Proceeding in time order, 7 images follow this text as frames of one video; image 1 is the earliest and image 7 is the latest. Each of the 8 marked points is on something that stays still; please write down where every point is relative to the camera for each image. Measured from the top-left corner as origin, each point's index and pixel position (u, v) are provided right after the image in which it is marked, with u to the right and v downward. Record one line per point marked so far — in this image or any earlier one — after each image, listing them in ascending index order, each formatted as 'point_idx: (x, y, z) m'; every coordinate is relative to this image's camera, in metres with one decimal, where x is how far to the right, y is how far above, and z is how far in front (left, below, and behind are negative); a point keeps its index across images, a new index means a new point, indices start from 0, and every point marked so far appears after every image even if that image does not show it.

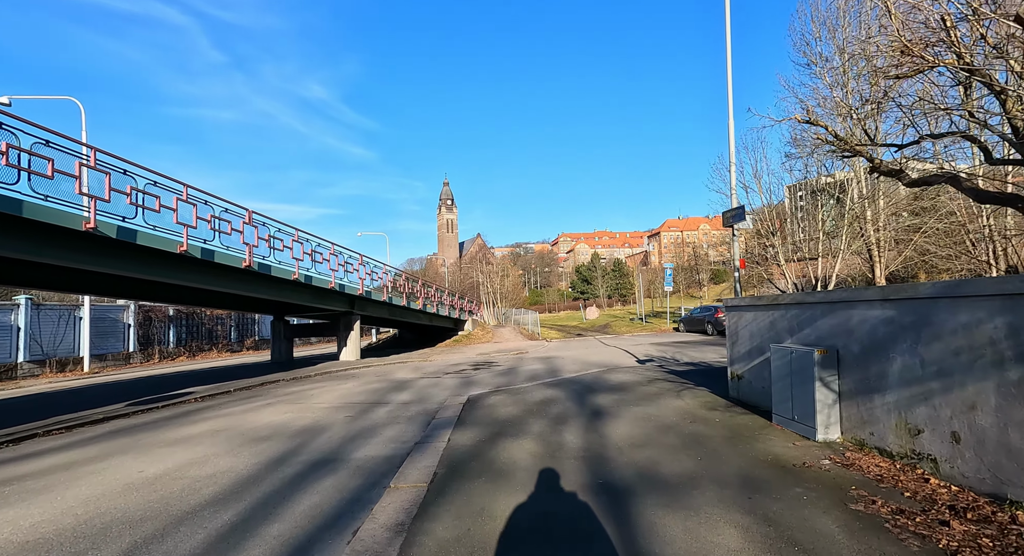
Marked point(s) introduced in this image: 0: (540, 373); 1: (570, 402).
0: (+0.9, -3.1, +16.4) m
1: (+1.1, -2.3, +9.3) m
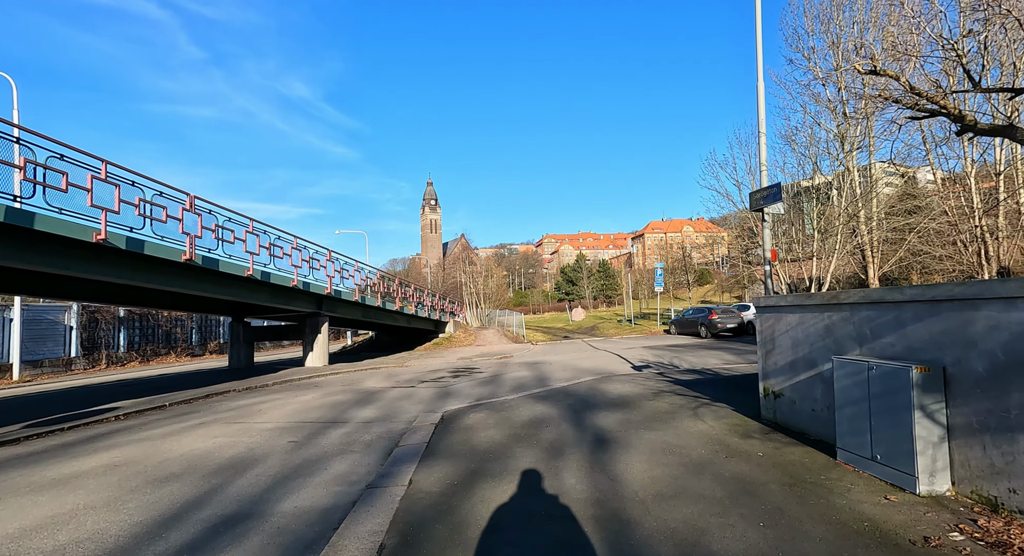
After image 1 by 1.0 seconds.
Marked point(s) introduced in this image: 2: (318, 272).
0: (+0.4, -3.0, +14.7) m
1: (+0.8, -2.2, +7.6) m
2: (-7.1, +0.2, +18.3) m
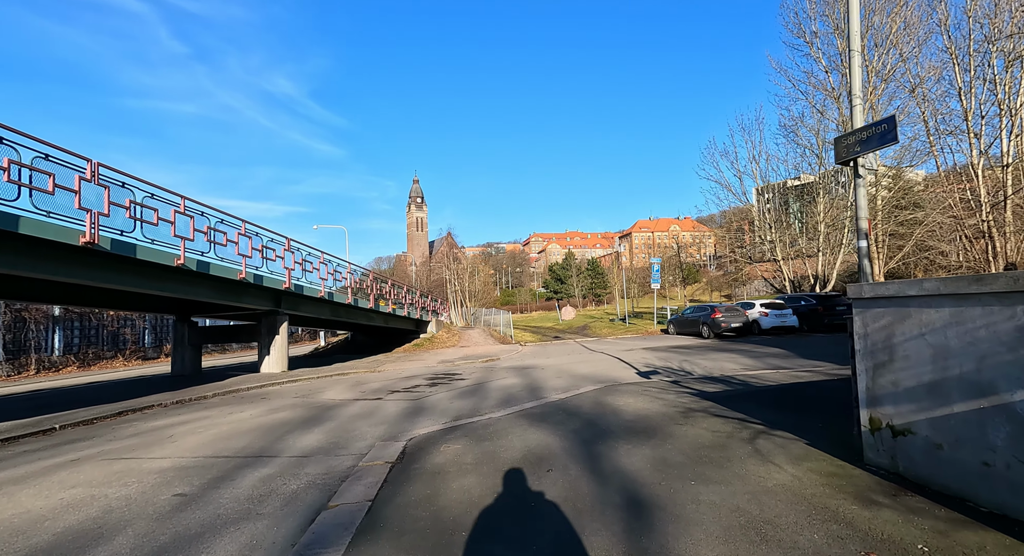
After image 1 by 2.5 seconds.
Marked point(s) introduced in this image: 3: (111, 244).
0: (+0.1, -2.8, +12.5) m
1: (+0.7, -2.0, +5.4) m
2: (-7.5, +0.5, +15.9) m
3: (-8.0, +0.7, +10.1) m
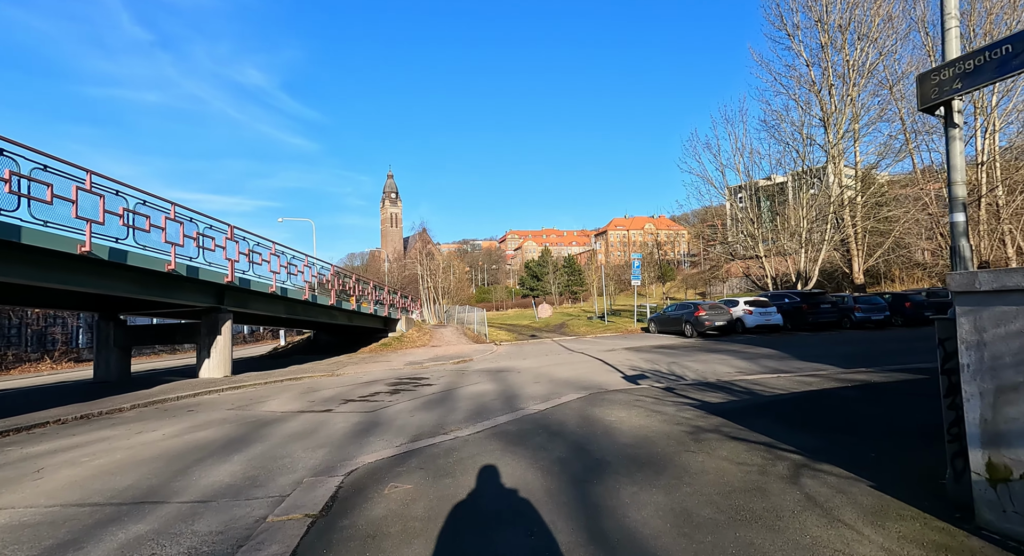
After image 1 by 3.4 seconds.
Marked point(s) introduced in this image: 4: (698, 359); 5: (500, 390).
0: (-0.5, -2.7, +10.9) m
1: (+0.4, -1.9, +3.8) m
2: (-8.2, +0.7, +13.9) m
3: (-8.5, +0.9, +8.1) m
4: (+5.6, -2.5, +15.3) m
5: (-0.3, -2.7, +12.3) m
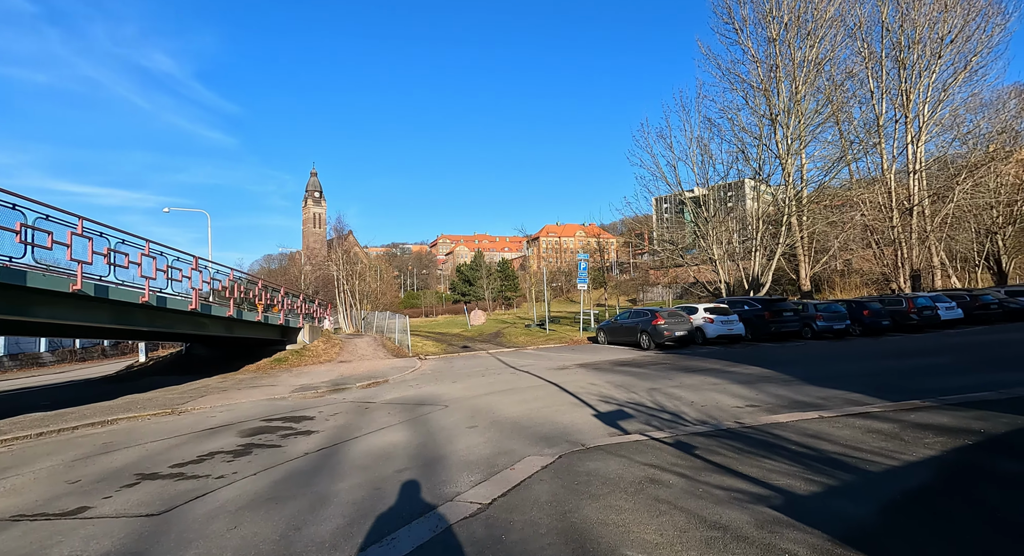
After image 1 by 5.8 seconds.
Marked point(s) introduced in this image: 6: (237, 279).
0: (-1.5, -2.5, +6.5) m
1: (+0.3, -1.7, -0.3) m
2: (-9.6, +0.9, +8.5) m
3: (-9.0, +1.1, +2.7) m
4: (+4.0, -2.5, +11.7) m
5: (-1.5, -2.6, +7.9) m
6: (-10.4, -0.1, +19.1) m
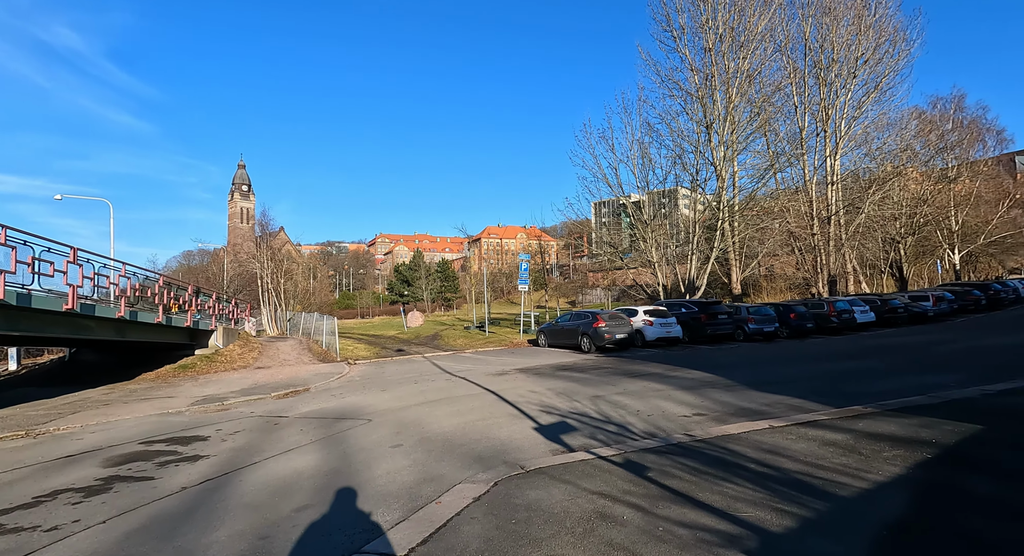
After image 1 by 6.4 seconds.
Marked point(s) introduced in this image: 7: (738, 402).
0: (-2.3, -2.5, +5.3) m
1: (+0.3, -1.6, -1.3) m
2: (-10.5, +1.0, +6.4) m
3: (-9.3, +1.3, +0.7) m
4: (+2.5, -2.5, +11.1) m
5: (-2.5, -2.6, +6.7) m
6: (-12.6, +0.1, +16.7) m
7: (+4.4, -2.4, +9.9) m
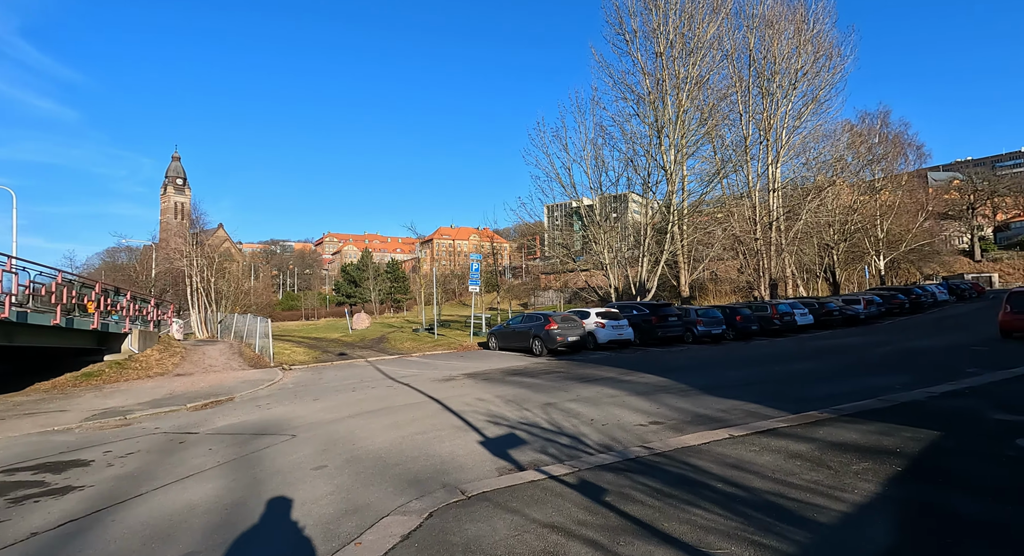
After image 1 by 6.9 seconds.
0: (-2.9, -2.4, +4.2) m
1: (+0.4, -1.6, -2.1) m
2: (-11.1, +1.2, +4.5) m
3: (-9.4, +1.4, -1.0) m
4: (+1.4, -2.5, +10.4) m
5: (-3.2, -2.5, +5.6) m
6: (-14.1, +0.2, +14.7) m
7: (+3.4, -2.4, +9.4) m
